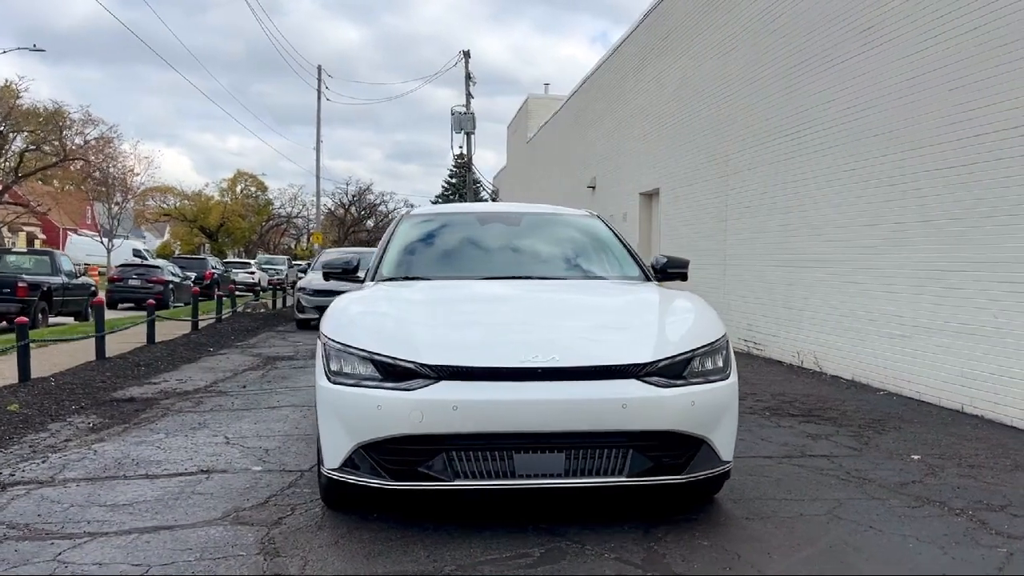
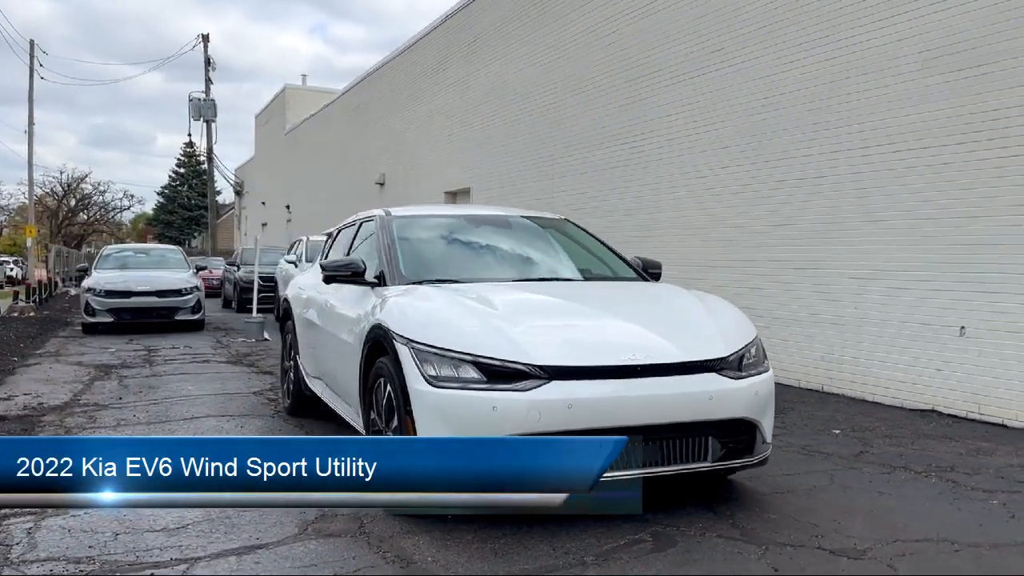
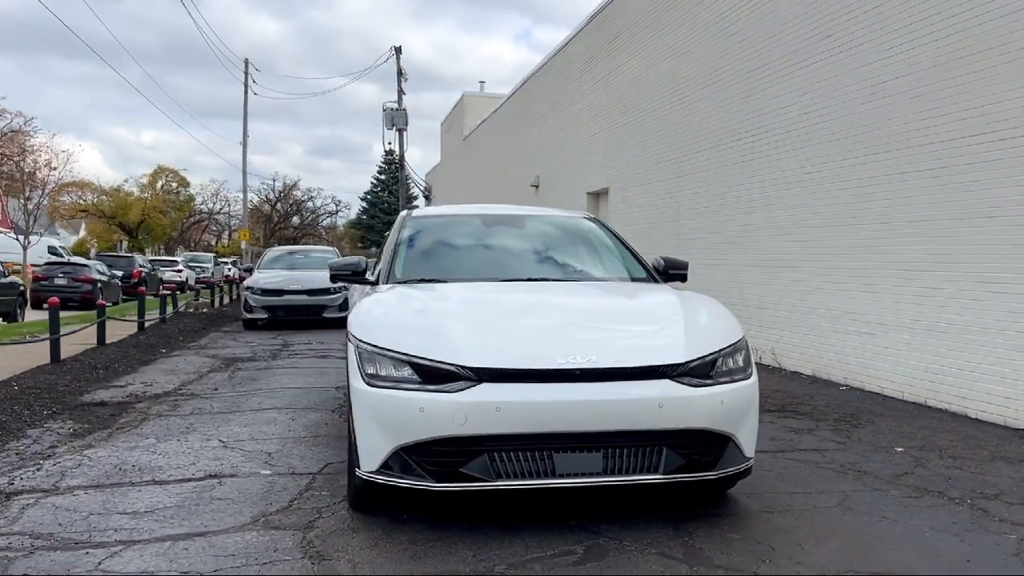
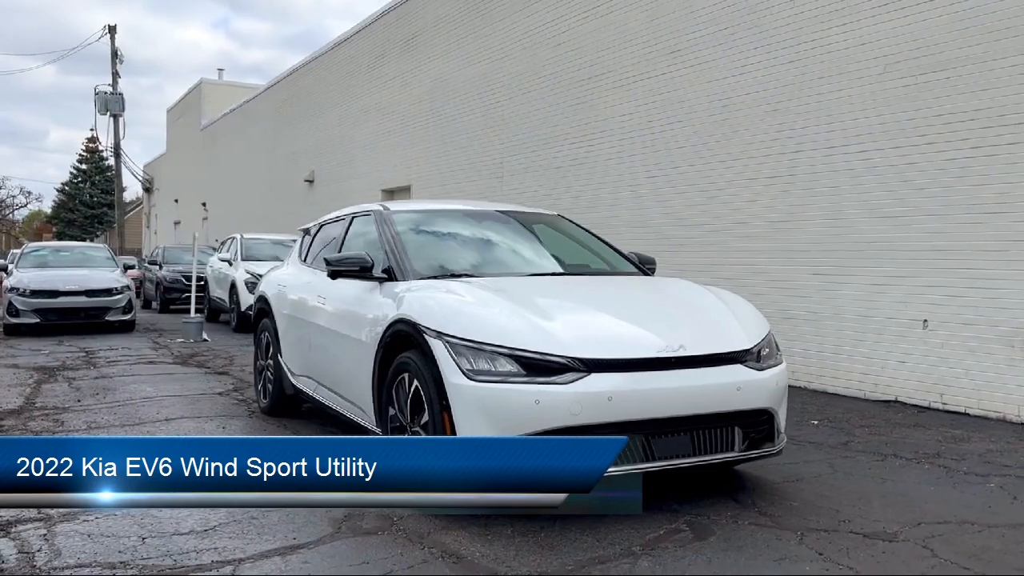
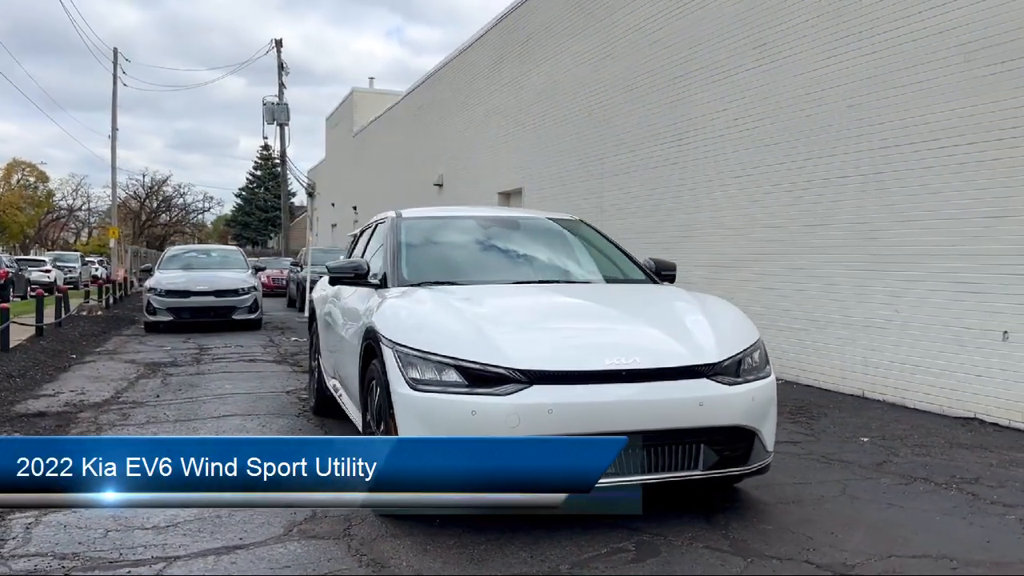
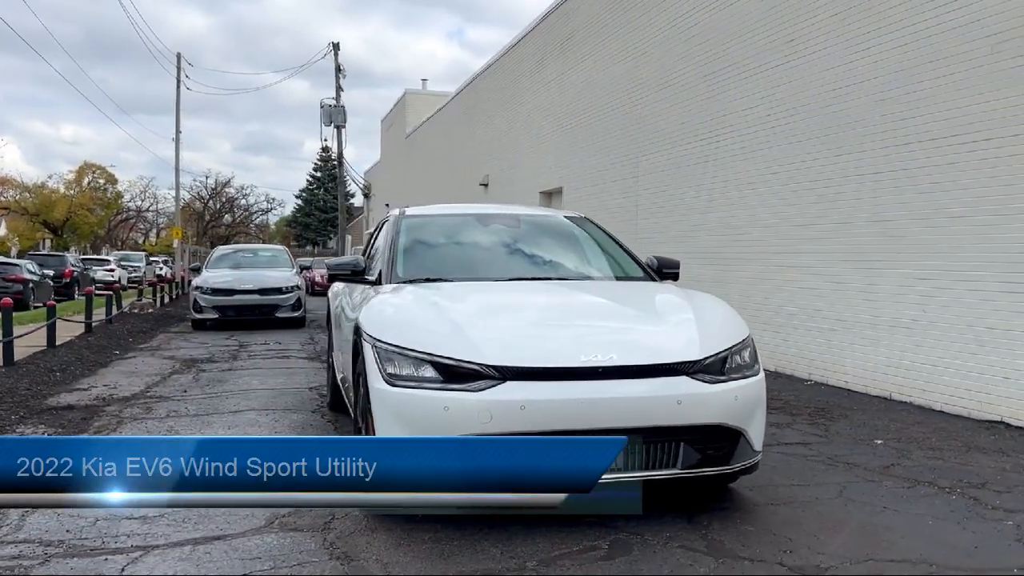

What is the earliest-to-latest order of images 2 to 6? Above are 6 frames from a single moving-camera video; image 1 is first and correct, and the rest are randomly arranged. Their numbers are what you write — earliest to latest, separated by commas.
3, 6, 5, 2, 4
